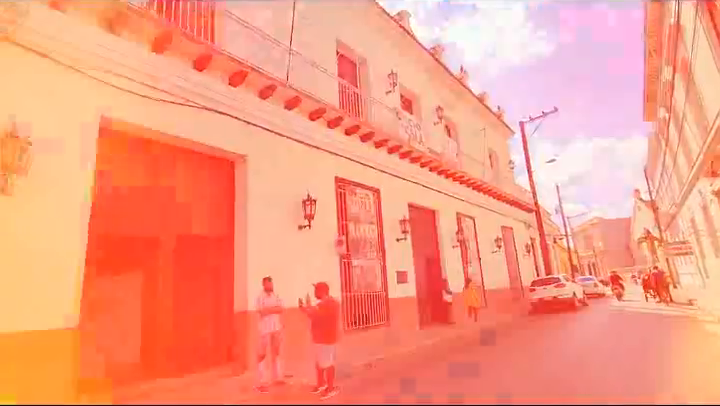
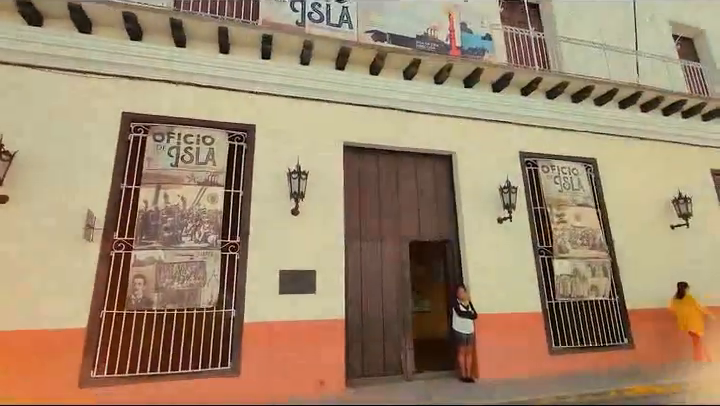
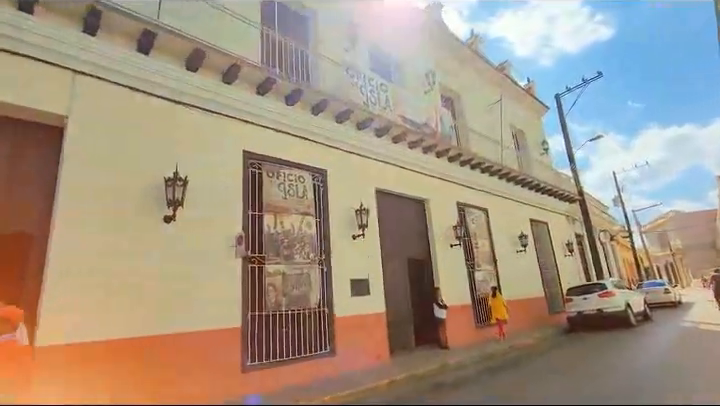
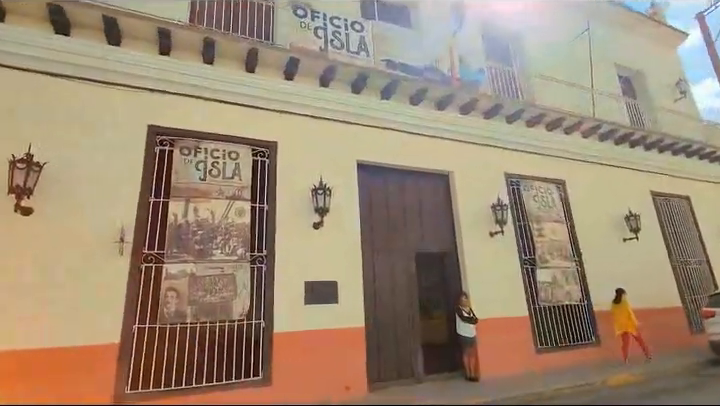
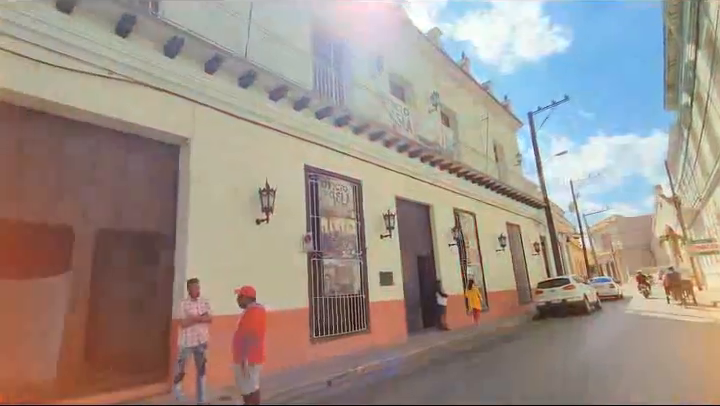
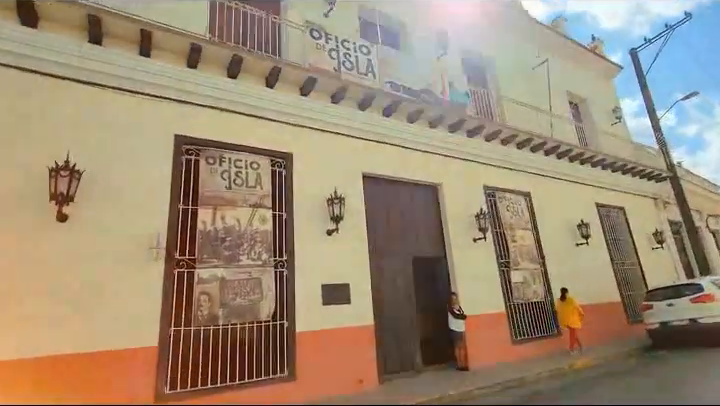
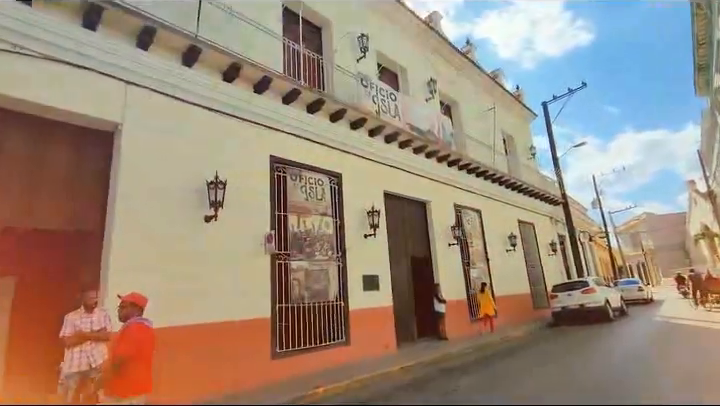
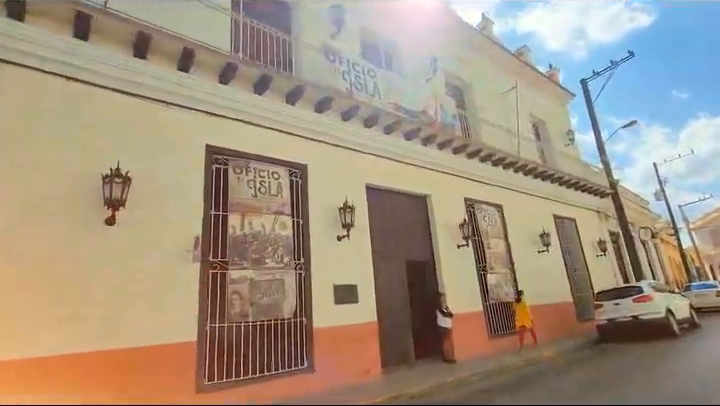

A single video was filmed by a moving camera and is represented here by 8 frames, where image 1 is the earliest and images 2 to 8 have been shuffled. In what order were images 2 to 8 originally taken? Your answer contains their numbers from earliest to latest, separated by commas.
5, 7, 3, 8, 6, 4, 2
